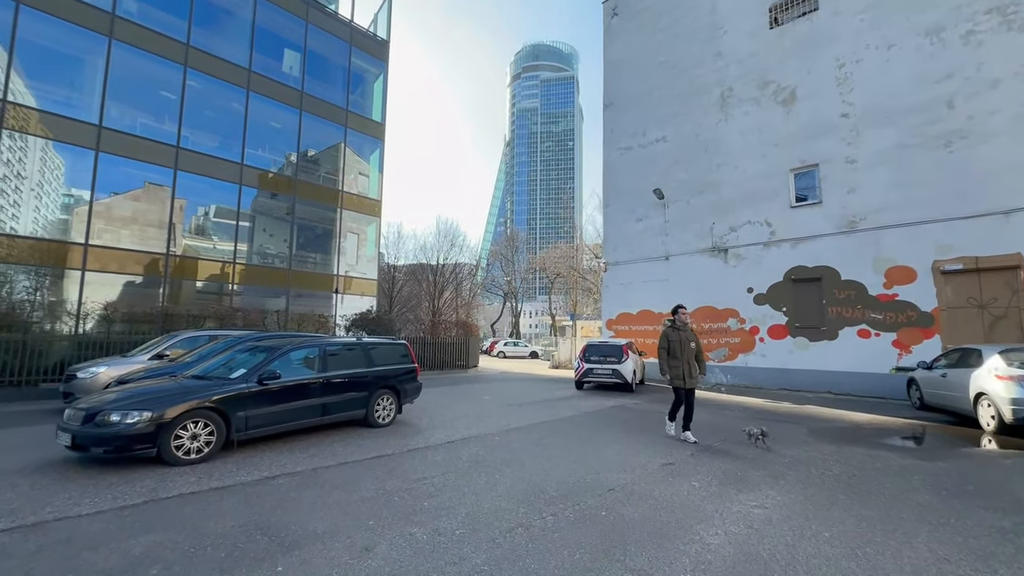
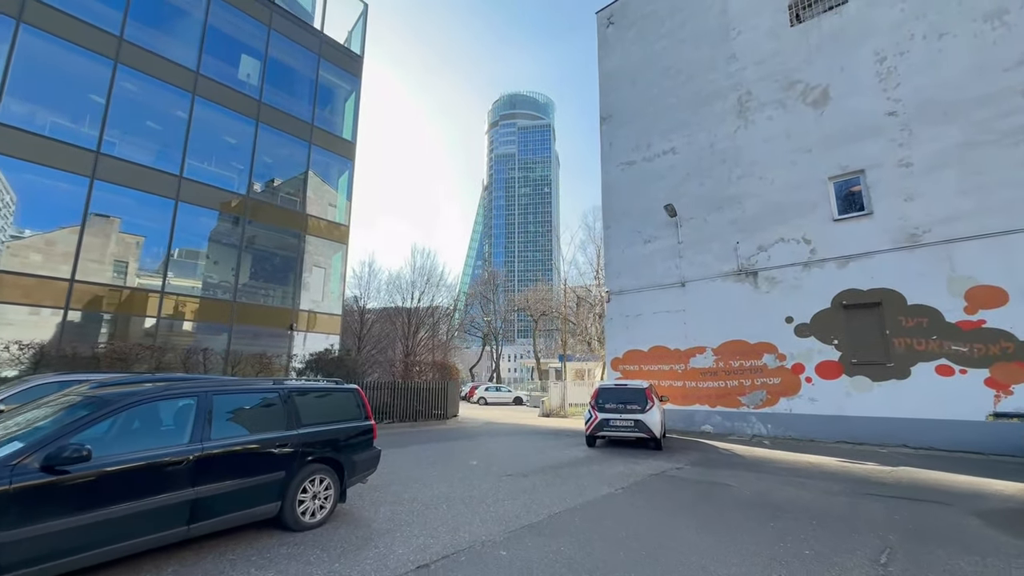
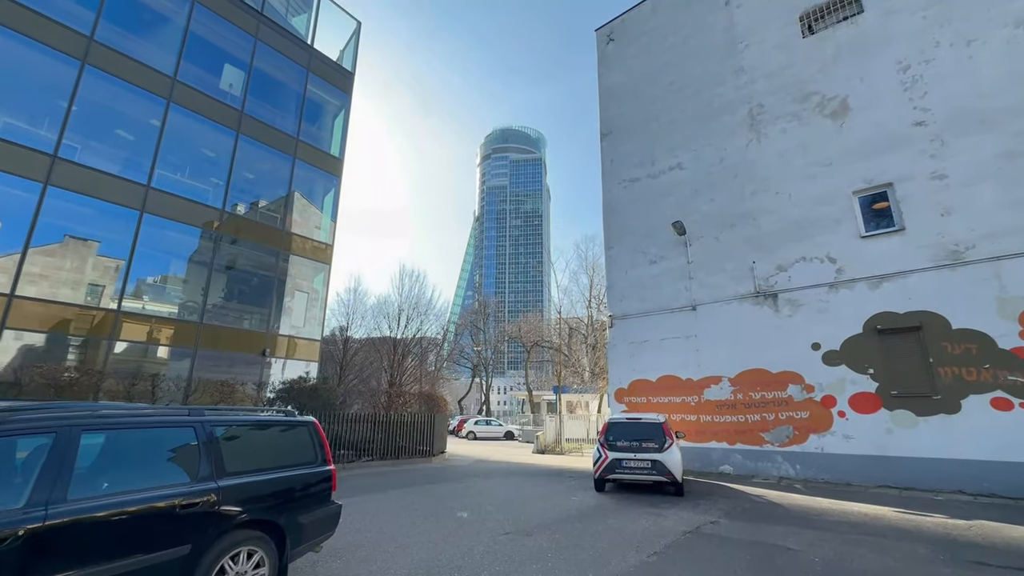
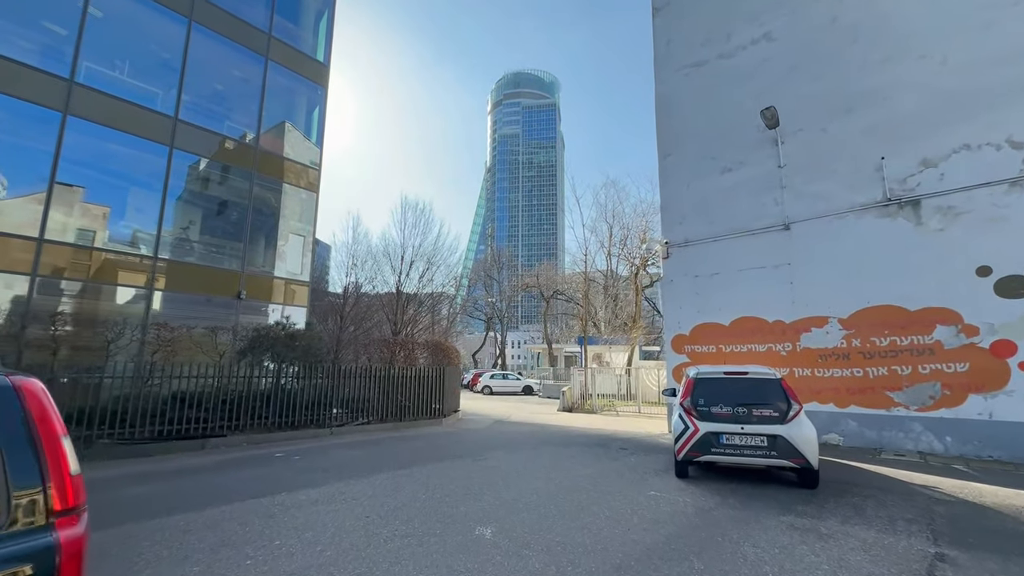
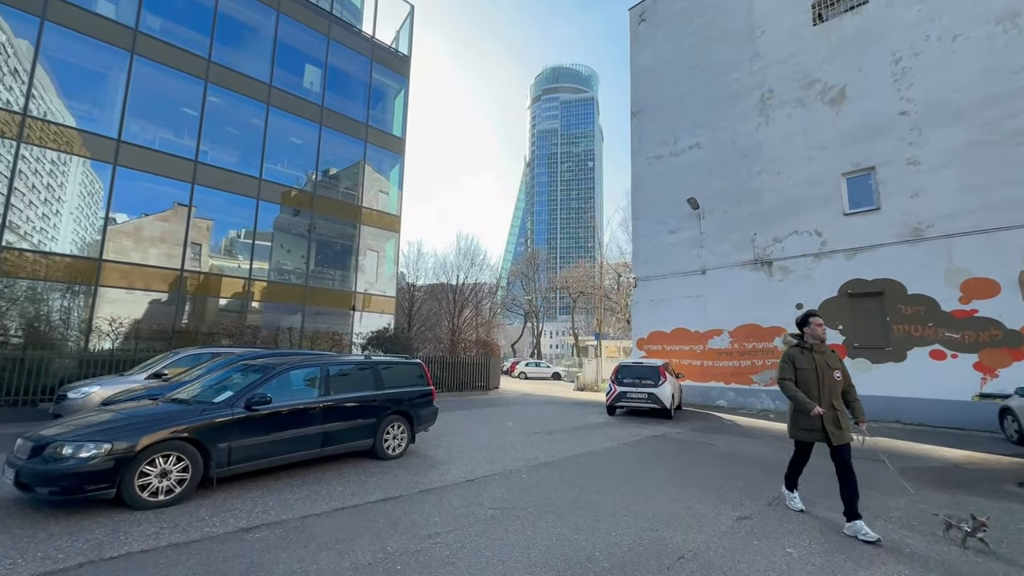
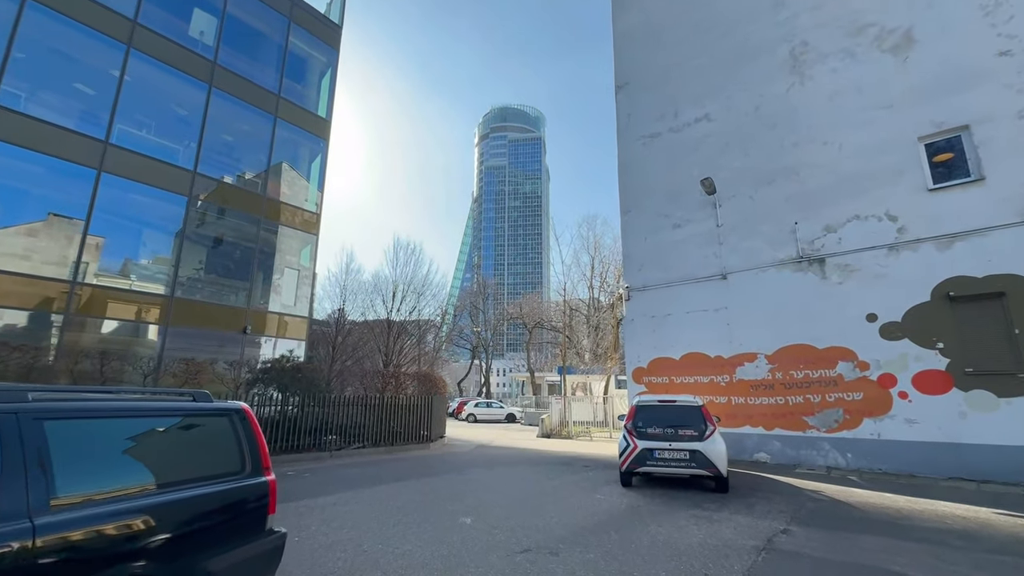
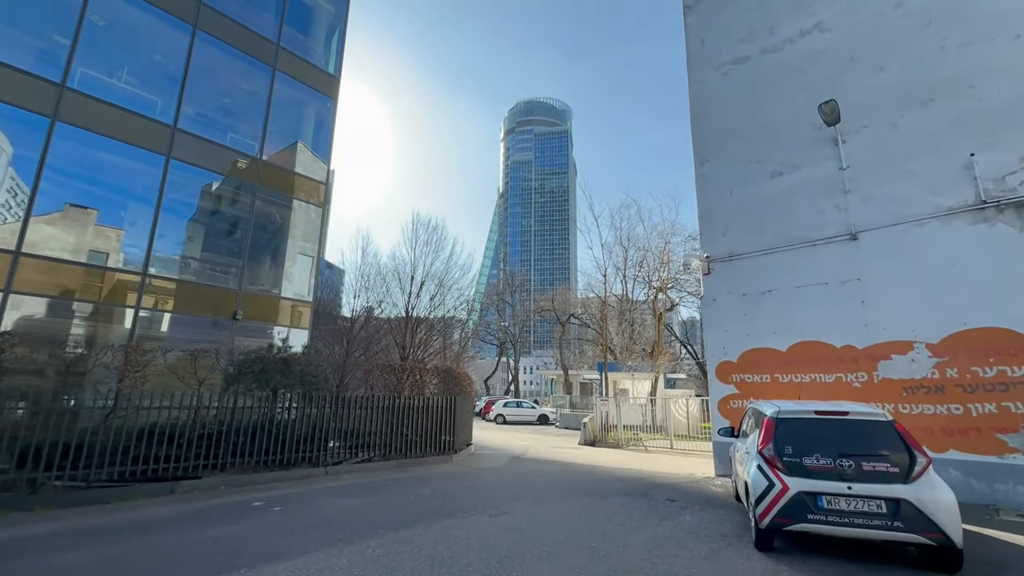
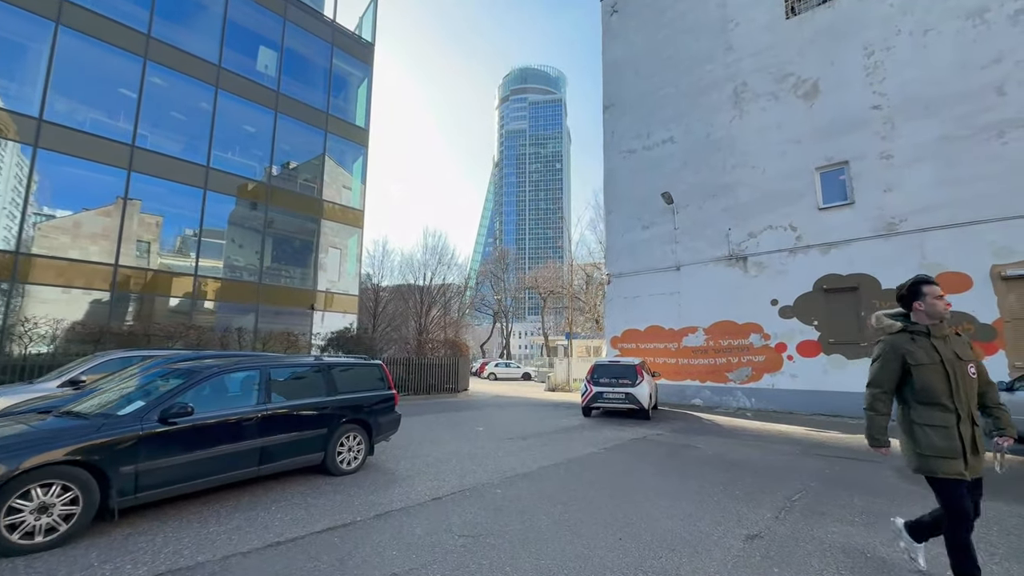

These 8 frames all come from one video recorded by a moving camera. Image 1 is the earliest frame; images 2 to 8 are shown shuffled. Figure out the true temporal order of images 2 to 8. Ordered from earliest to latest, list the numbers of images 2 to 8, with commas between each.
5, 8, 2, 3, 6, 4, 7
